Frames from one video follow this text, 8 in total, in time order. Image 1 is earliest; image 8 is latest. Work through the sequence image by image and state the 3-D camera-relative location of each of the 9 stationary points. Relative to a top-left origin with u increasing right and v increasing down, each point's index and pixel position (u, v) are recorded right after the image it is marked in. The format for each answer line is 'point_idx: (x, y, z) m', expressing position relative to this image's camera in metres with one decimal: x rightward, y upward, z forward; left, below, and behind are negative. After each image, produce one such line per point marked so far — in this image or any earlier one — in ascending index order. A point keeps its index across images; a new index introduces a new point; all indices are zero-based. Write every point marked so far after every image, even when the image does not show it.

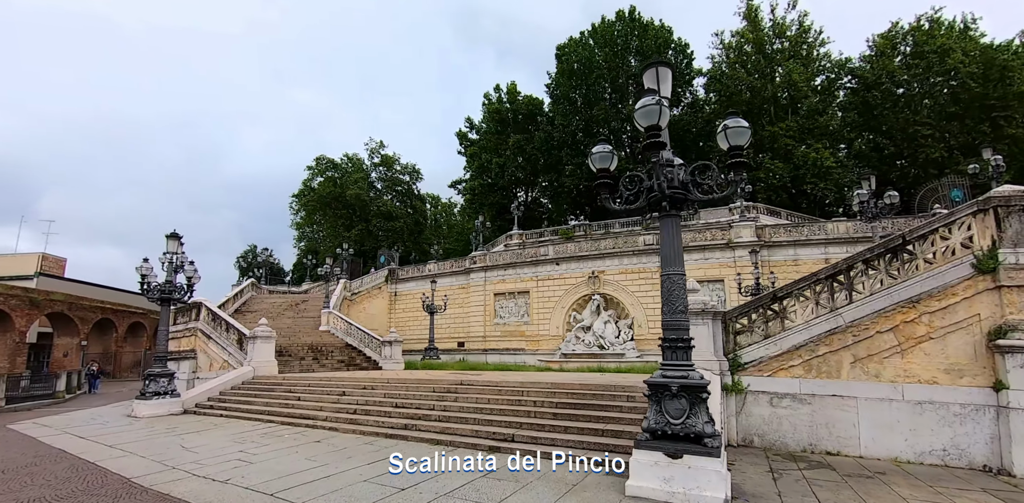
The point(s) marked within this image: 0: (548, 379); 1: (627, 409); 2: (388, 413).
0: (+0.8, -2.7, +11.0) m
1: (+1.7, -2.3, +7.8) m
2: (-2.1, -2.8, +8.9) m
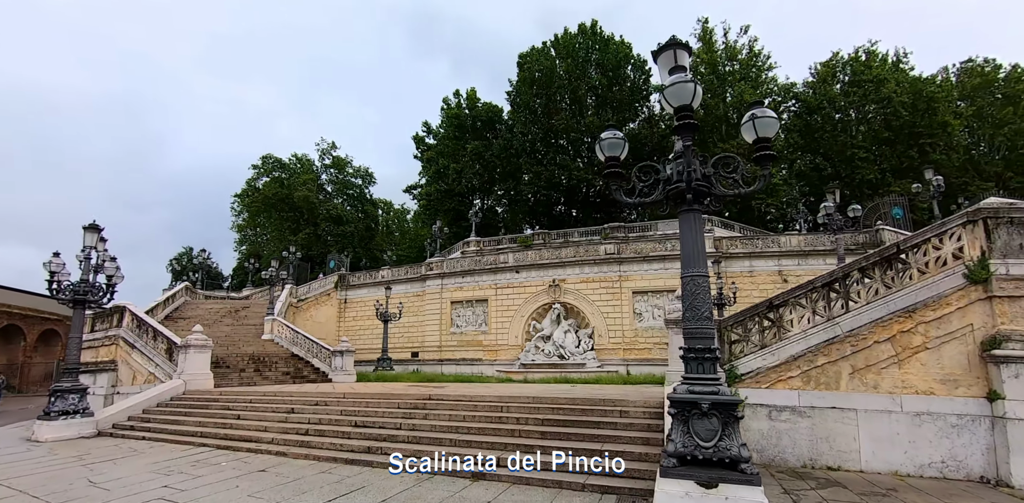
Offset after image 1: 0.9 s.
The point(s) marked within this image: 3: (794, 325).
0: (+0.2, -2.7, +10.1) m
1: (+1.5, -2.3, +7.0) m
2: (-2.4, -2.7, +7.7) m
3: (+4.8, -1.3, +8.9) m
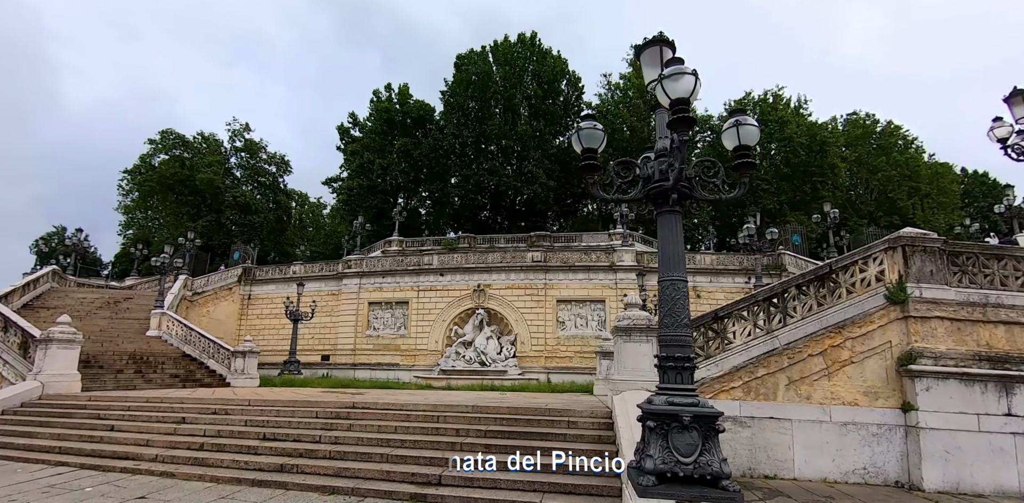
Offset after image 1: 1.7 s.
0: (-1.0, -2.7, +9.3) m
1: (+0.7, -2.3, +6.5) m
2: (-3.2, -2.5, +6.6) m
3: (+3.8, -1.5, +8.9) m
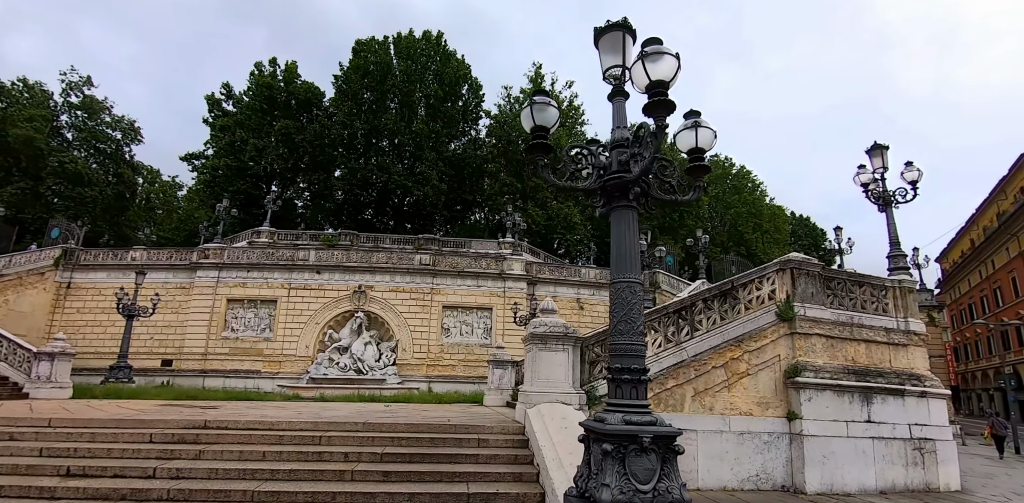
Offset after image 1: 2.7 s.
0: (-2.7, -2.5, +8.0) m
1: (-0.3, -2.2, +5.6) m
2: (-4.2, -2.1, +4.8) m
3: (+2.1, -1.6, +8.7) m
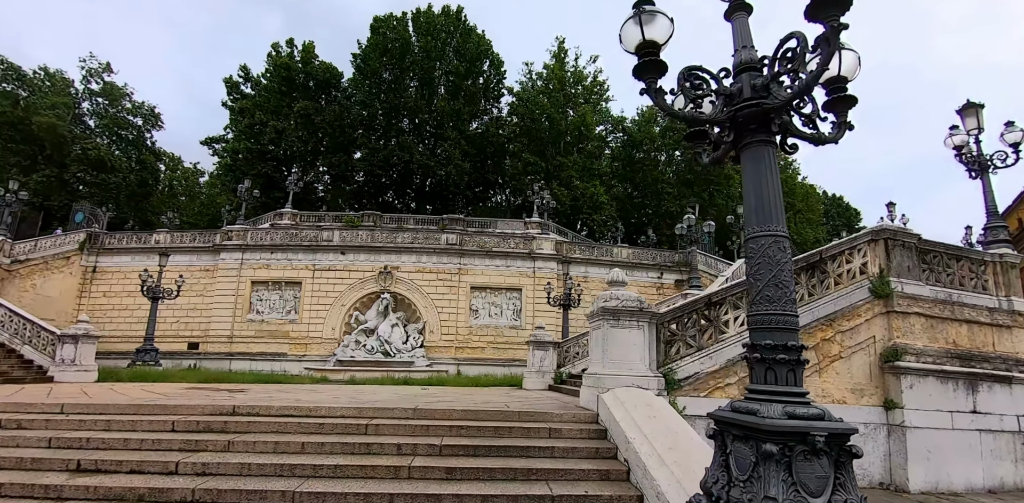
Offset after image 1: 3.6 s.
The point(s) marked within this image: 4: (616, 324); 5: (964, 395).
0: (-1.9, -2.0, +7.2) m
1: (+0.4, -1.8, +4.8) m
2: (-3.5, -1.8, +4.1) m
3: (+3.0, -1.1, +7.7) m
4: (+1.2, -0.9, +6.1) m
5: (+6.7, -2.1, +7.8) m
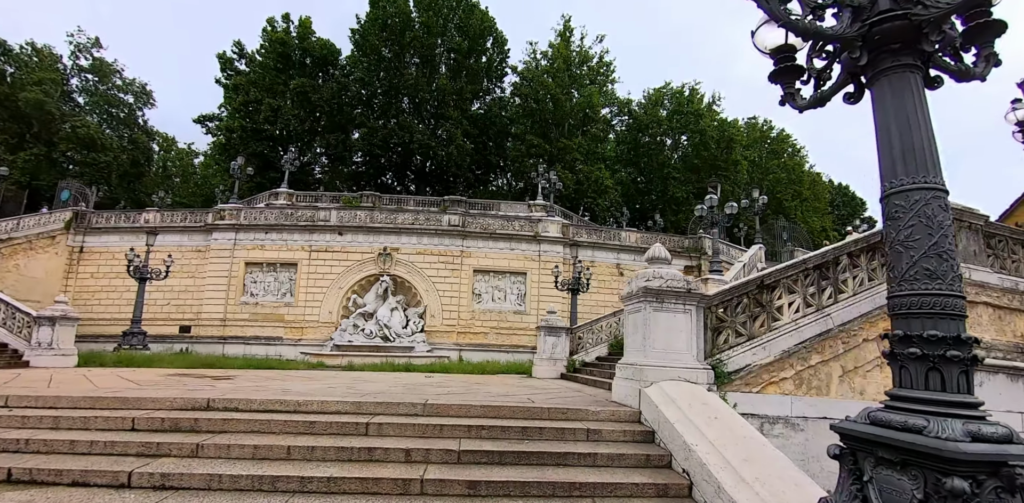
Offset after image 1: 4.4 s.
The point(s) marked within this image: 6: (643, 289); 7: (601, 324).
0: (-1.6, -1.7, +6.3) m
1: (+0.7, -1.6, +3.9) m
2: (-3.2, -1.5, +3.2) m
3: (+3.2, -0.8, +6.8) m
4: (+1.5, -0.6, +5.2) m
5: (+7.0, -1.8, +7.0) m
6: (+1.3, -0.4, +5.2) m
7: (+2.0, -1.6, +11.7) m
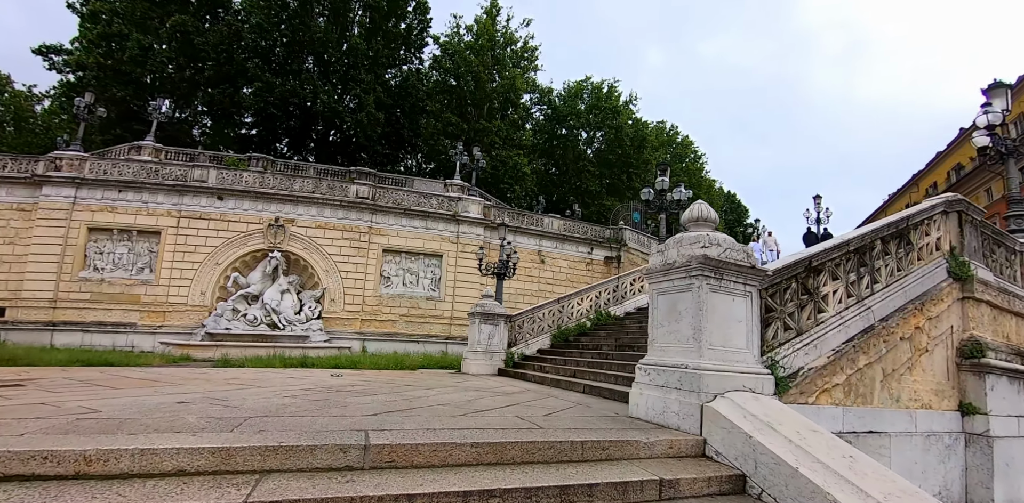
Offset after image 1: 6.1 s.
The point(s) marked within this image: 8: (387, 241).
0: (-1.9, -1.2, +4.1) m
1: (+0.8, -1.2, +2.1) m
2: (-2.9, -1.0, +0.7) m
3: (+2.8, -0.5, +5.5) m
4: (+1.4, -0.2, +3.6) m
5: (+6.4, -1.7, +6.3) m
6: (+1.2, 0.0, +3.6) m
7: (+0.6, -1.2, +10.0) m
8: (-4.3, +0.4, +18.3) m
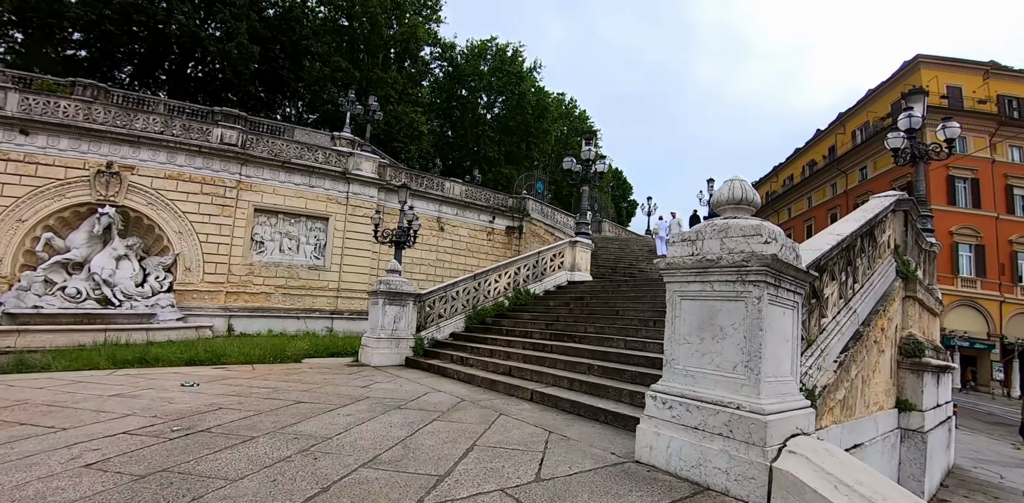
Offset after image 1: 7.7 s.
0: (-2.1, -1.0, +2.4) m
1: (+1.0, -1.3, +1.1) m
2: (-2.3, -1.0, -1.1) m
3: (+2.2, -0.4, +4.8) m
4: (+1.3, -0.2, +2.6) m
5: (+5.5, -1.6, +6.5) m
6: (+1.2, 0.0, +2.5) m
7: (-0.9, -0.7, +8.7) m
8: (-7.4, +1.6, +15.6) m
